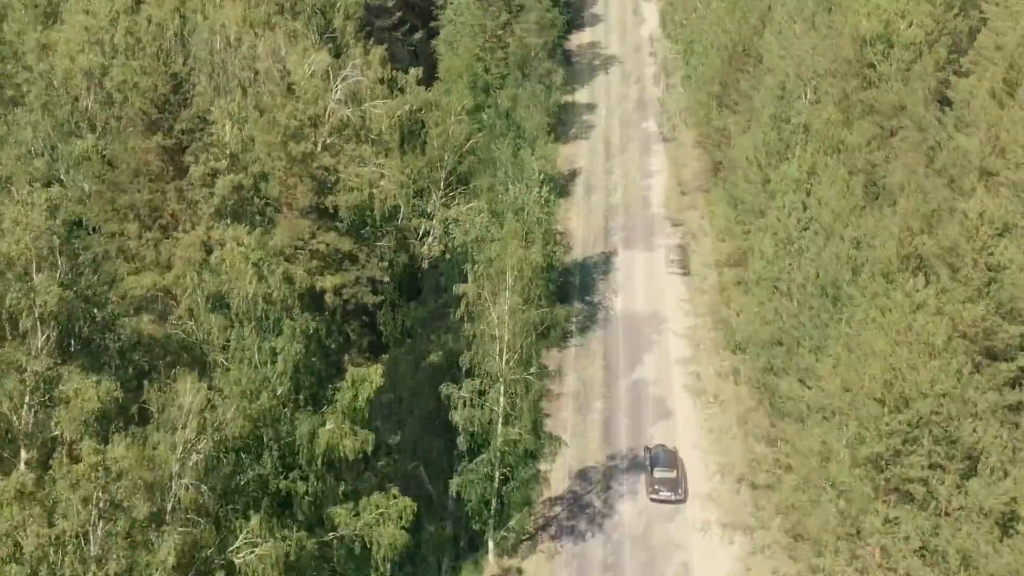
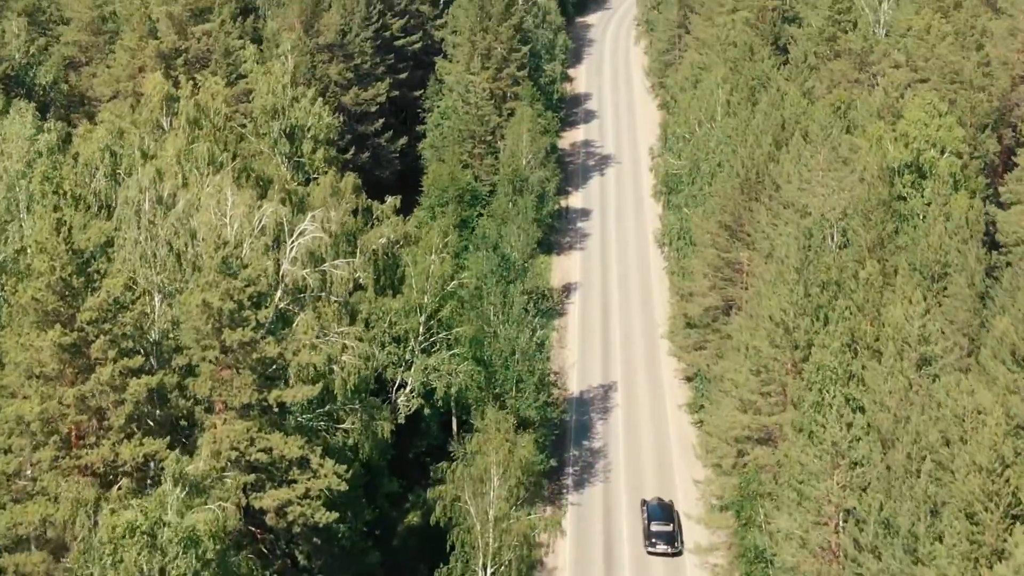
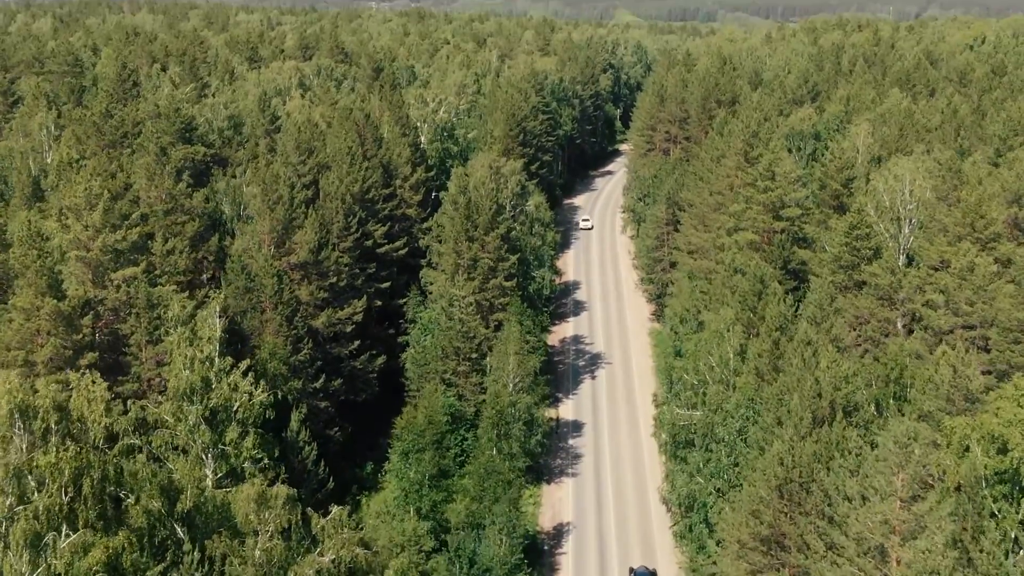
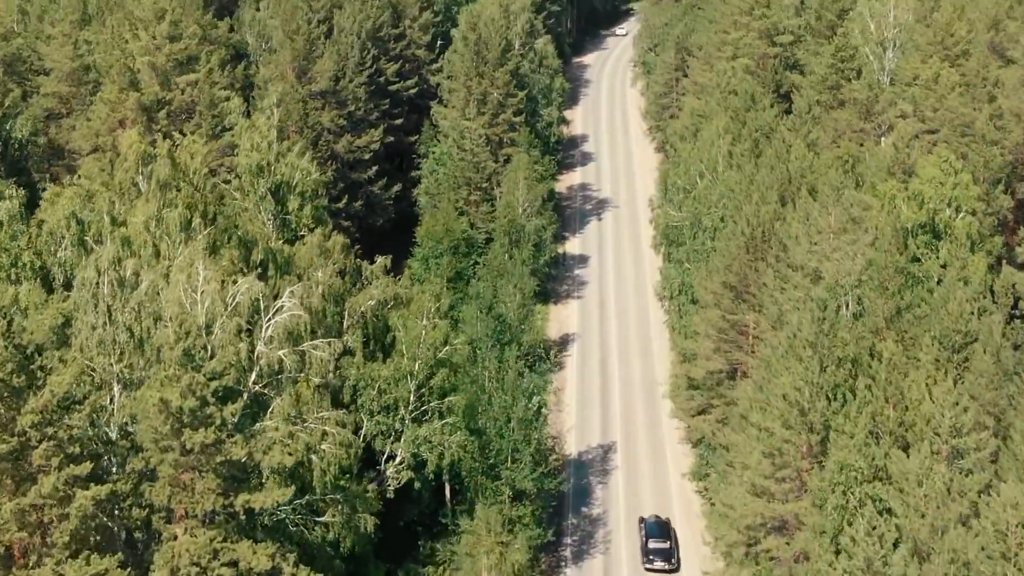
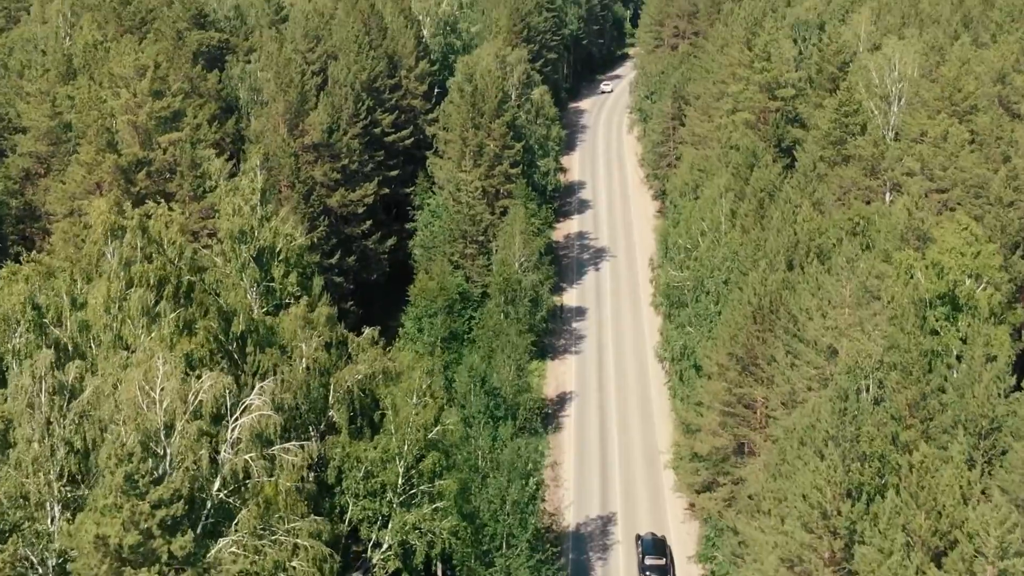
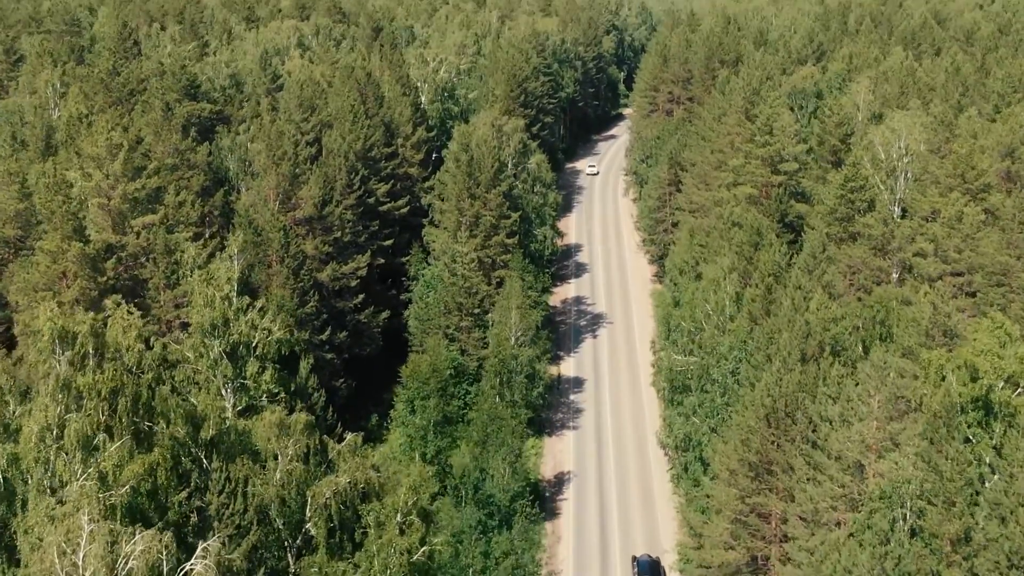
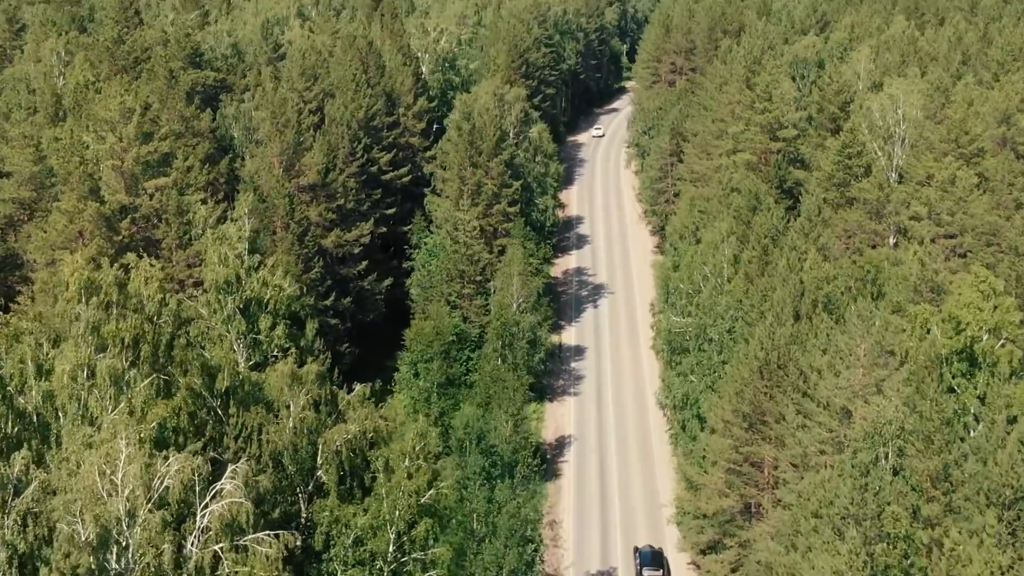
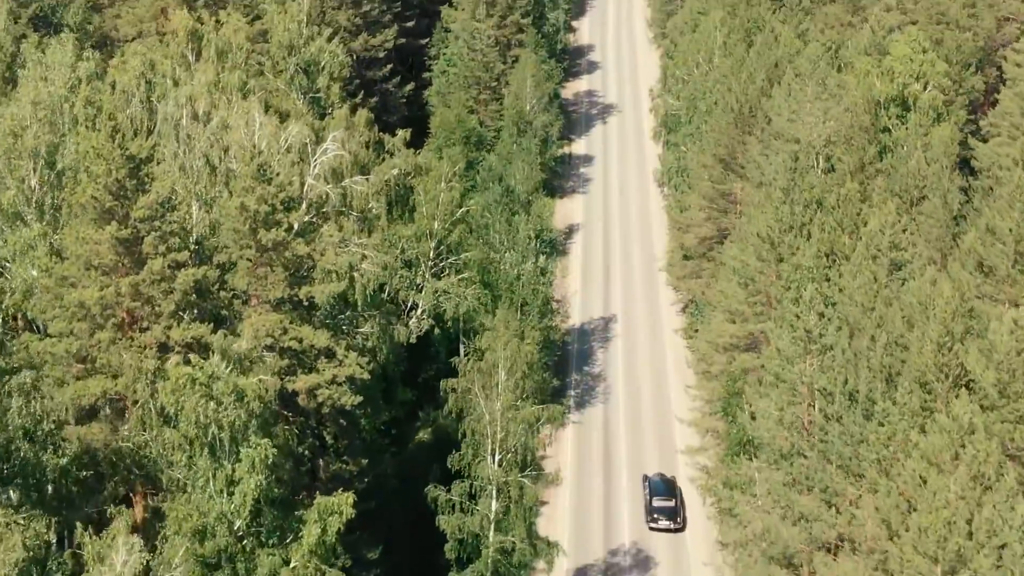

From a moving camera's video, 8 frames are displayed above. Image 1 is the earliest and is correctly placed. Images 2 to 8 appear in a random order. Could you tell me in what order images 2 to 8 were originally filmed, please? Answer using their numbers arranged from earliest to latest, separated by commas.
8, 2, 4, 5, 7, 6, 3
